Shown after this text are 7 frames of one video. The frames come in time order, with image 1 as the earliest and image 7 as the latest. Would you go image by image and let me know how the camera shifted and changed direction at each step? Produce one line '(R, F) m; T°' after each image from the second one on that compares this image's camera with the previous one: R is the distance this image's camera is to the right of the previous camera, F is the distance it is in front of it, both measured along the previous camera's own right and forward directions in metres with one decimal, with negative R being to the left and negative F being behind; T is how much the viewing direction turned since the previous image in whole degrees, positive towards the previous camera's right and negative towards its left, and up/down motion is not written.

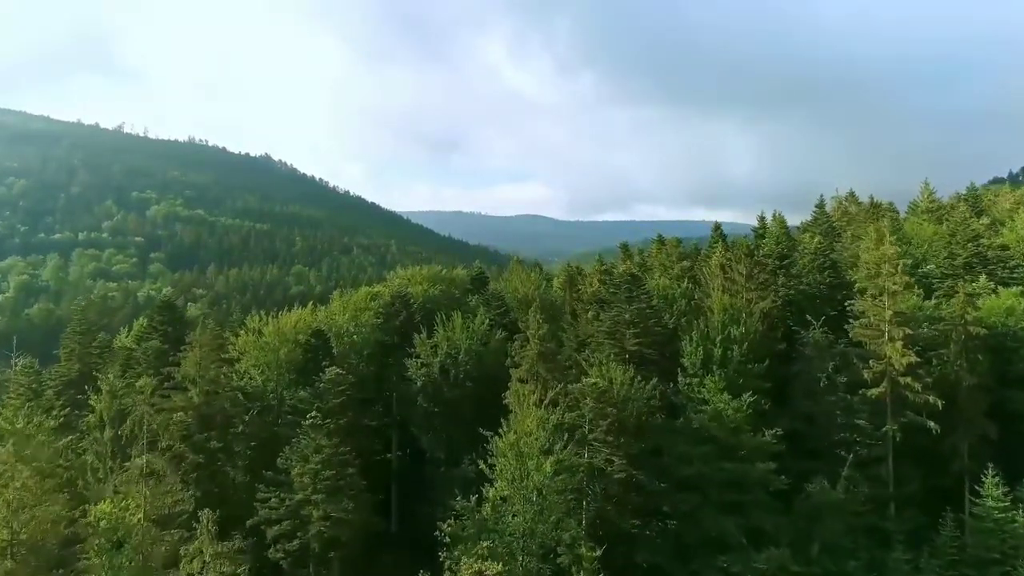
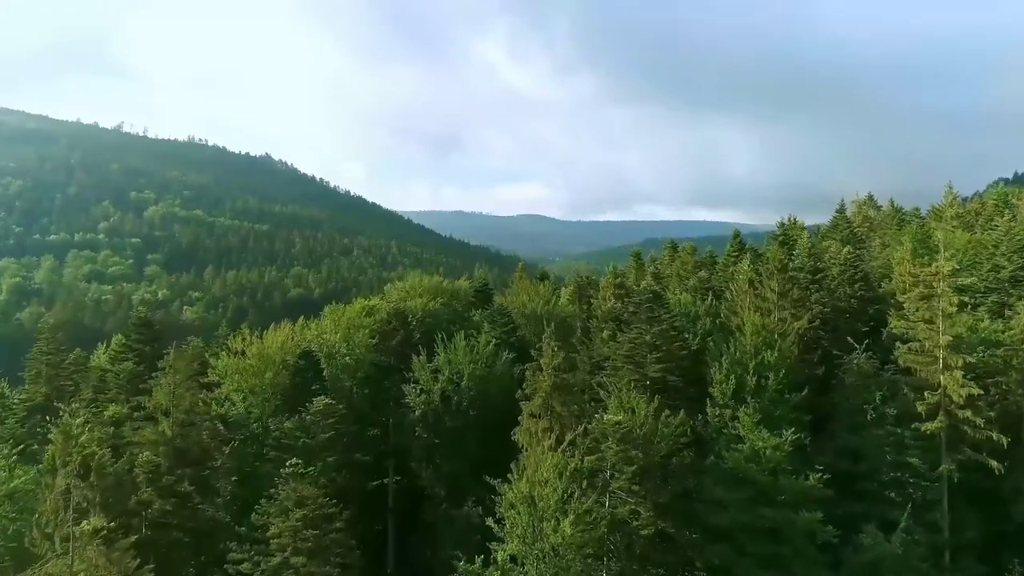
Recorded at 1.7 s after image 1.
(-0.5, +4.5) m; 0°
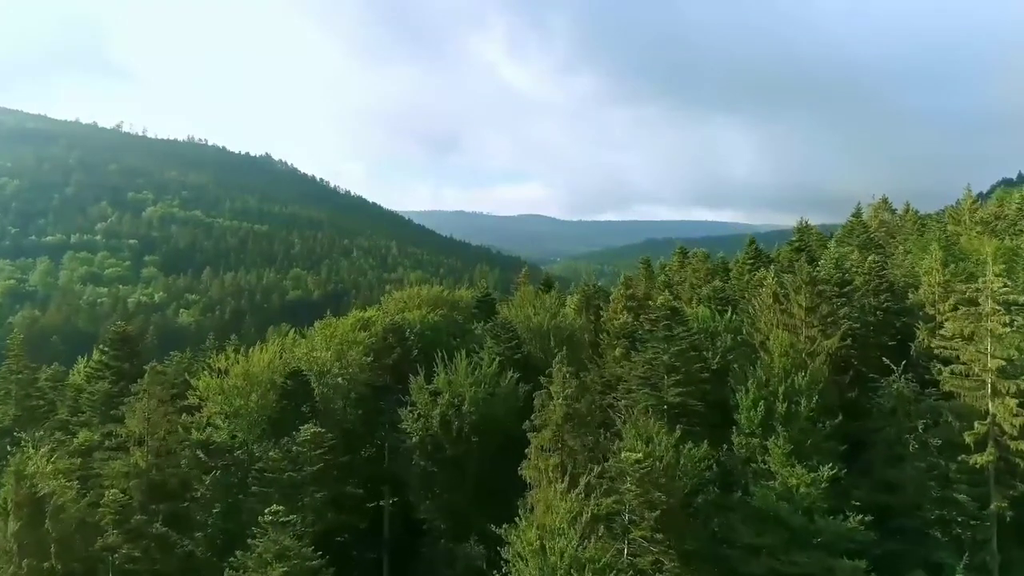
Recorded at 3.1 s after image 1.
(-0.3, +3.4) m; 0°
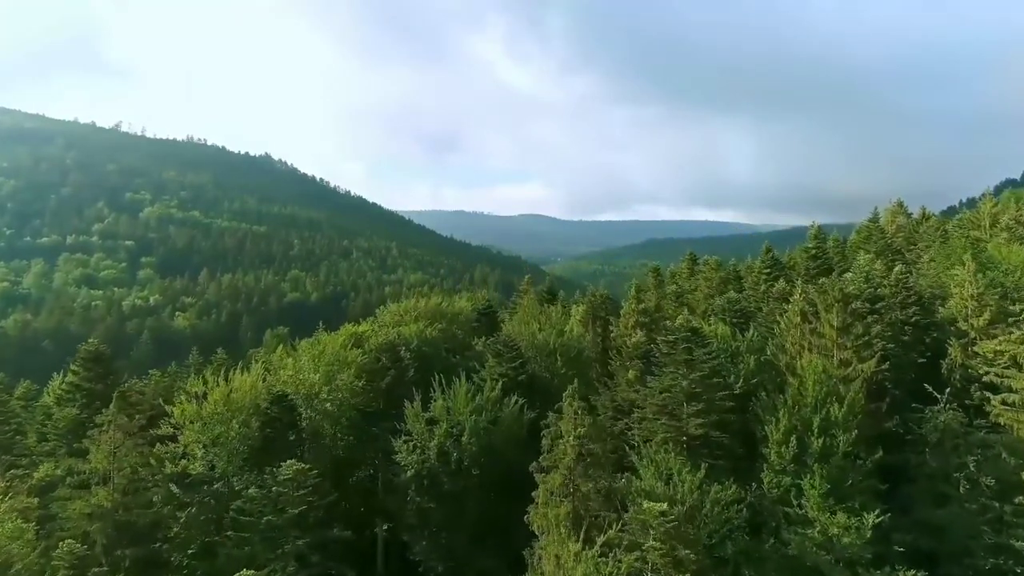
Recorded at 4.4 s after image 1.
(-0.2, +3.5) m; 0°
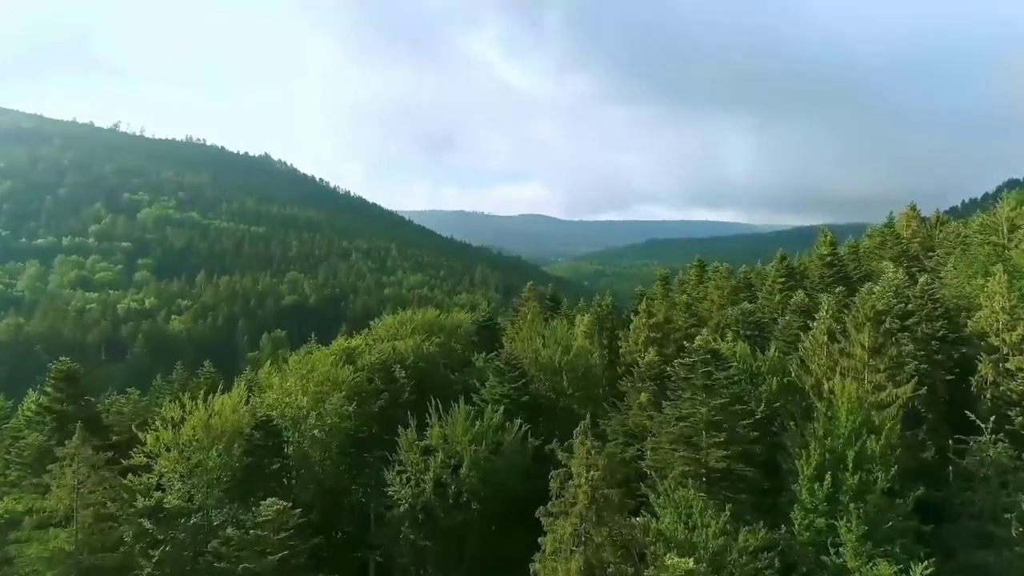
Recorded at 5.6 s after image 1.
(-0.1, +3.0) m; 0°
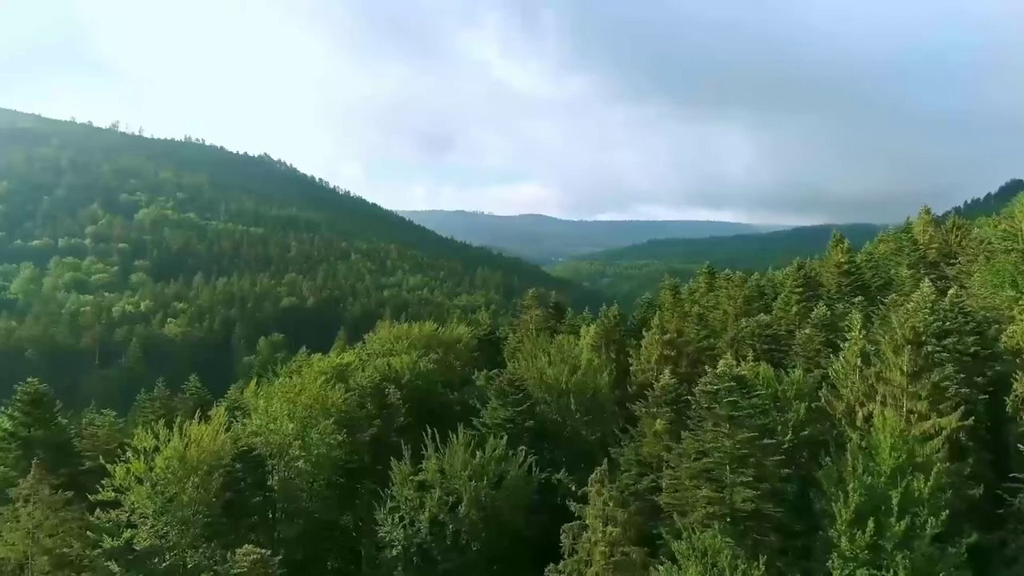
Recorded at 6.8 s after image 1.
(-0.2, +3.0) m; 0°
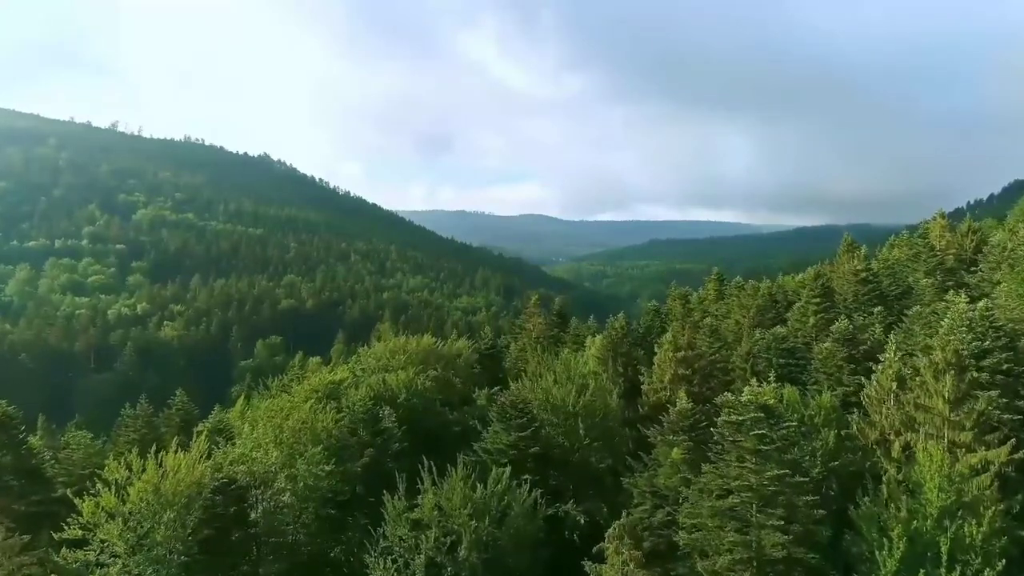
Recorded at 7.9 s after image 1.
(-0.2, +2.7) m; 0°
